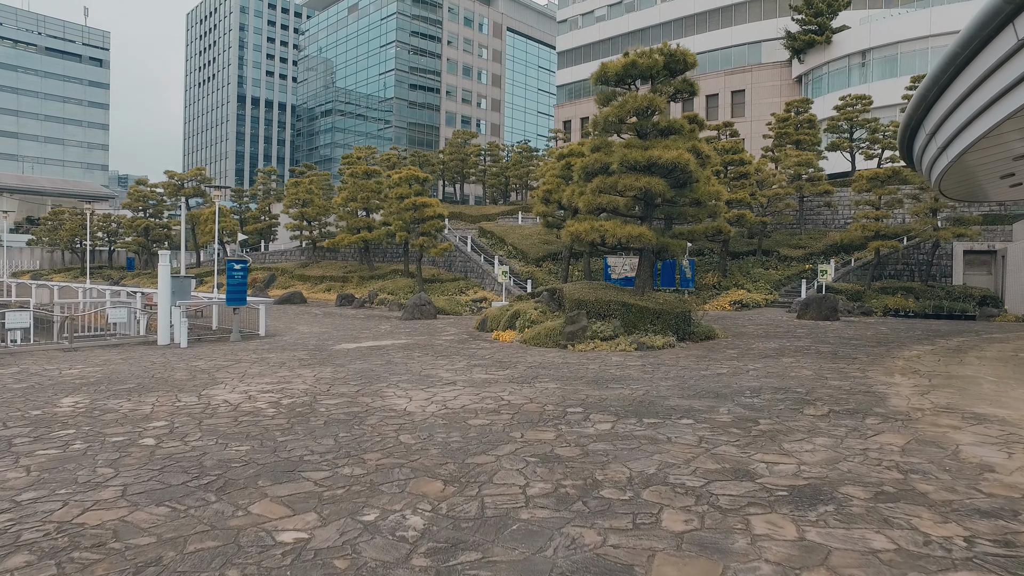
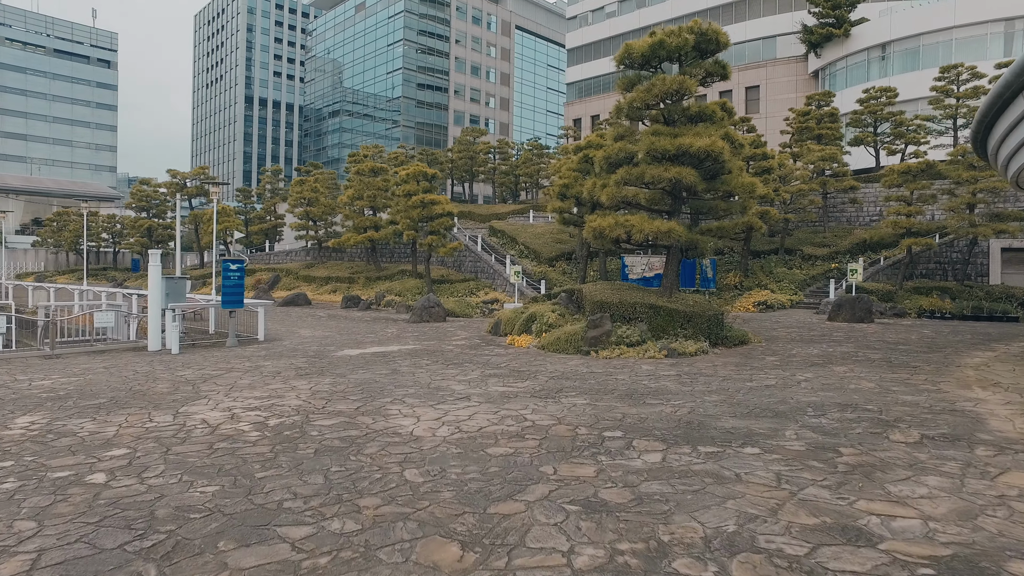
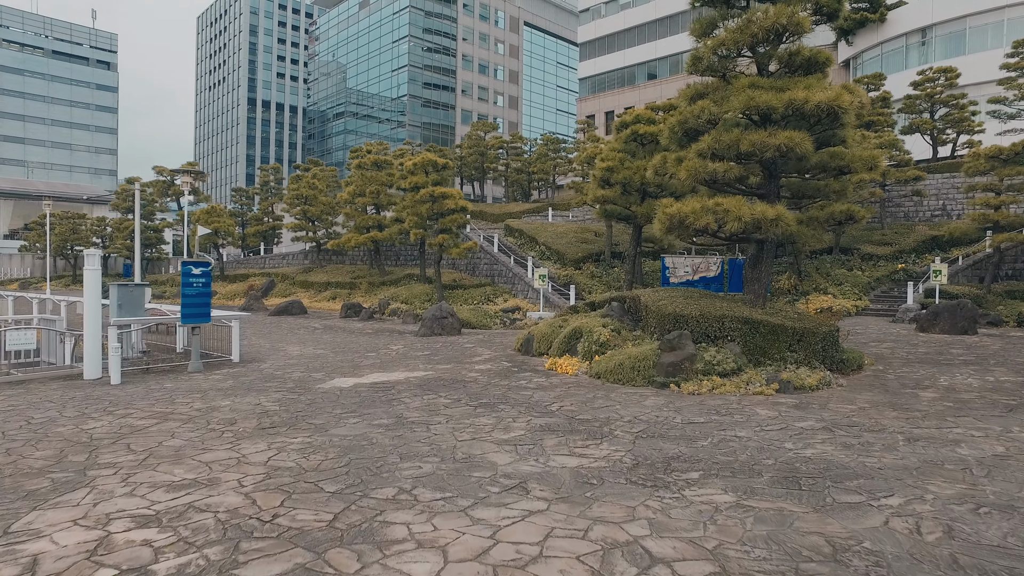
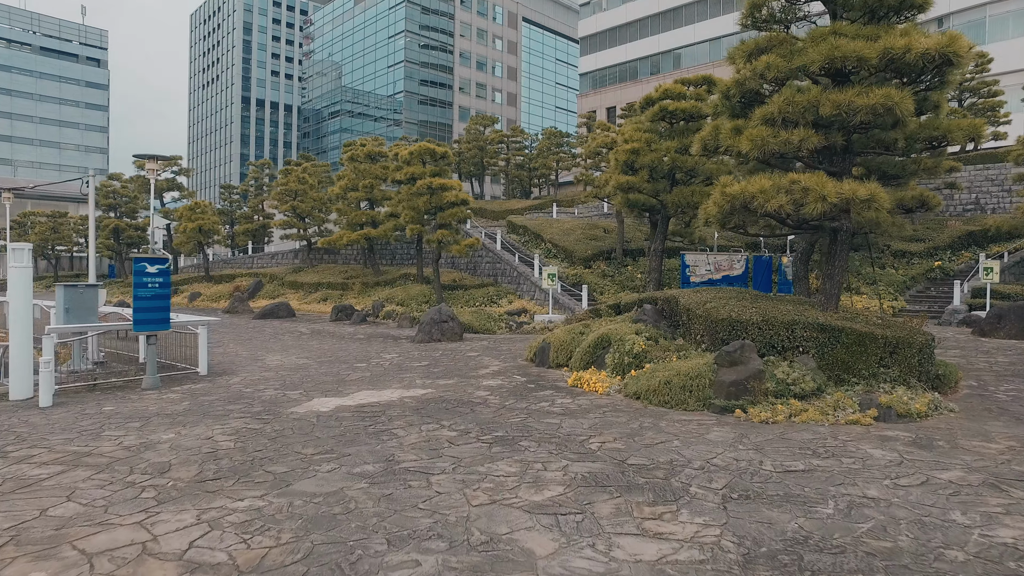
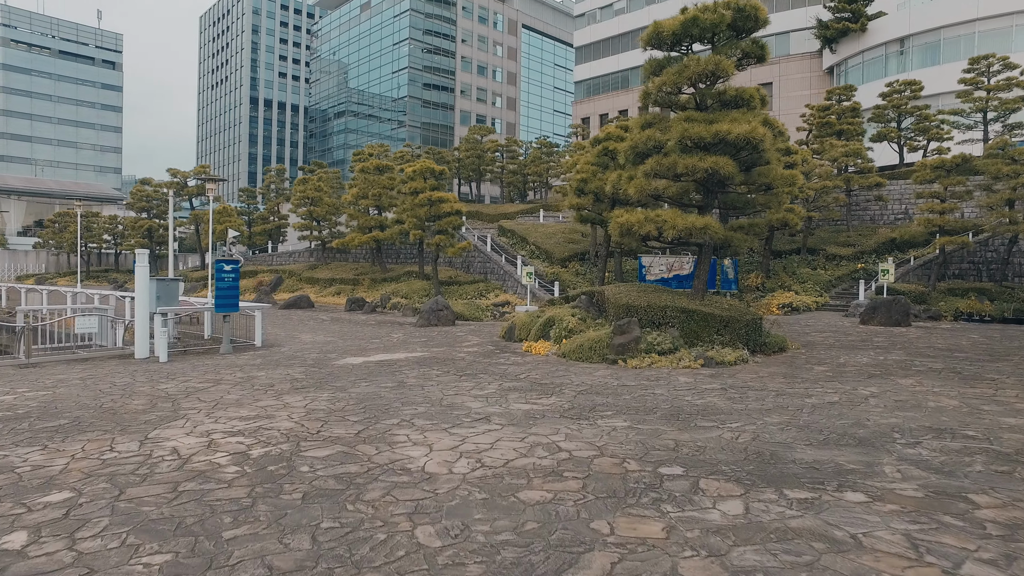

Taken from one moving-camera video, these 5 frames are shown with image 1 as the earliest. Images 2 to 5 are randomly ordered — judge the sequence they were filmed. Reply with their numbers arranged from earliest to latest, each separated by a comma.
2, 5, 3, 4
